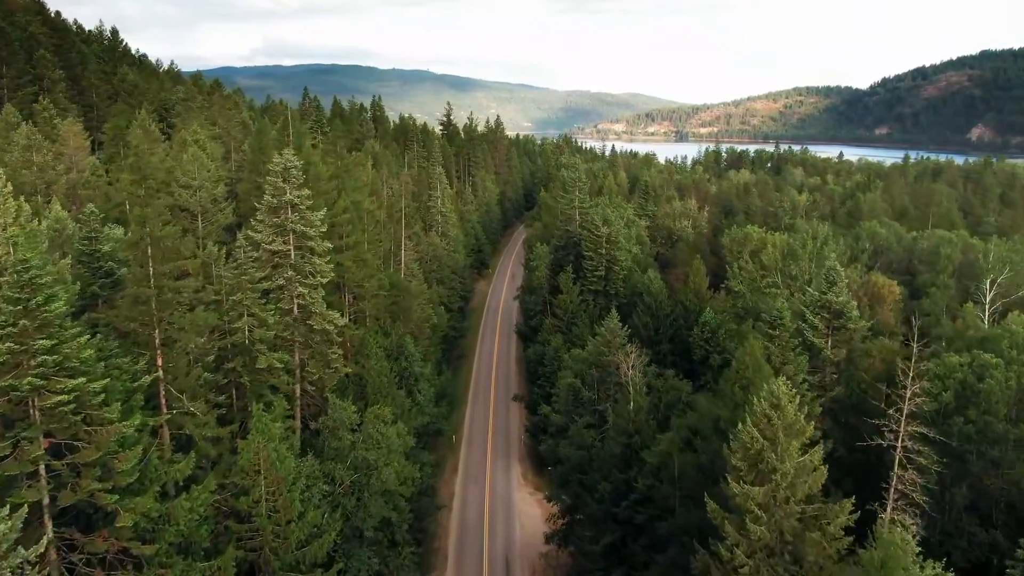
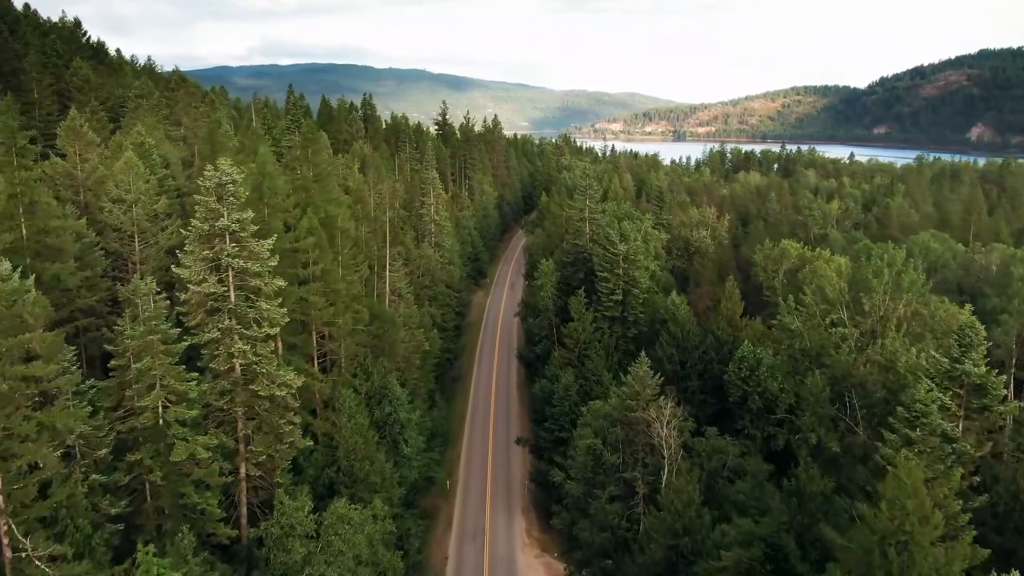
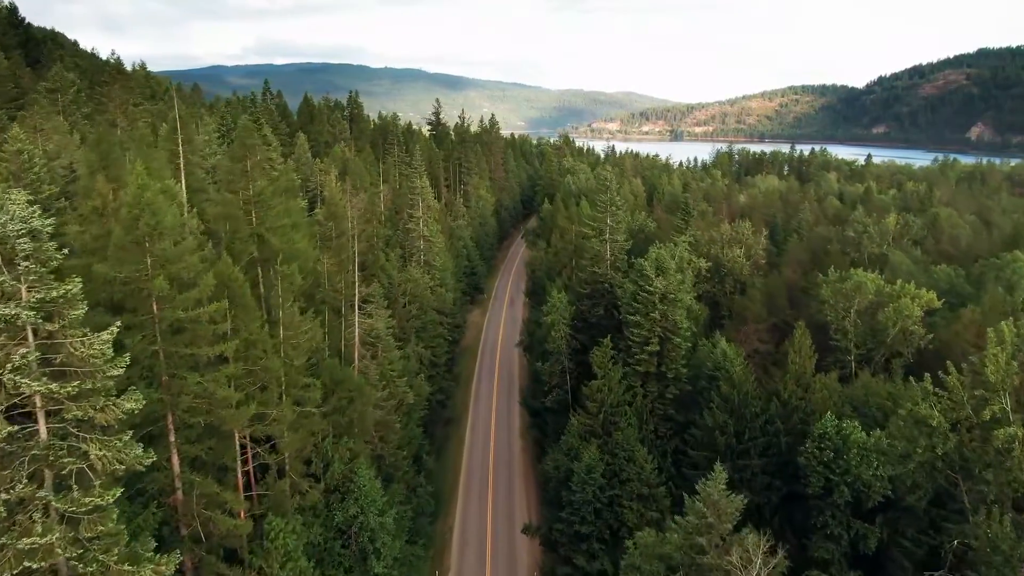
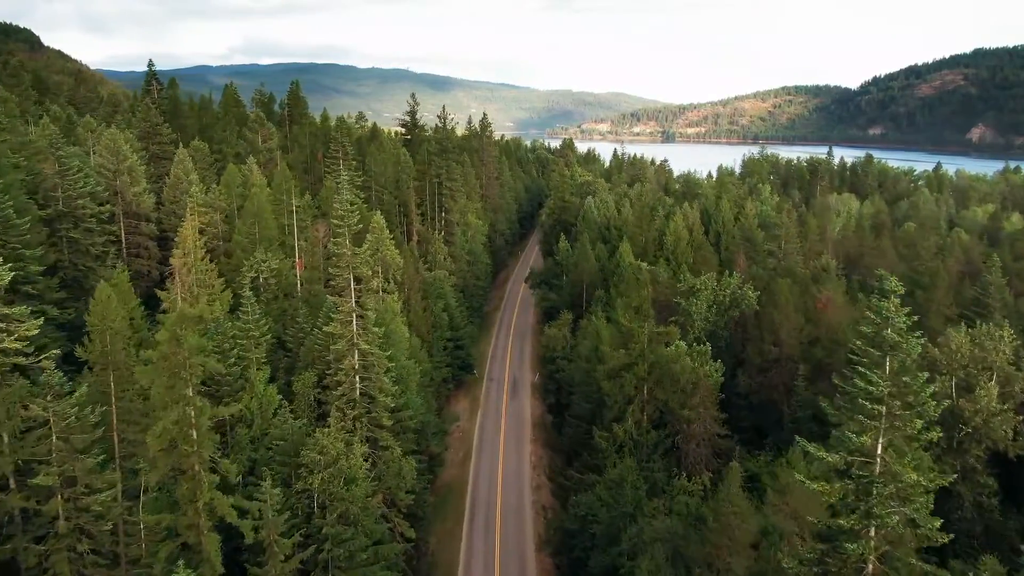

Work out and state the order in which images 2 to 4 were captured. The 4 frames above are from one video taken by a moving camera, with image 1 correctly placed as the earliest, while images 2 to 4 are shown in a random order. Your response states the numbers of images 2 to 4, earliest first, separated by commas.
2, 3, 4
